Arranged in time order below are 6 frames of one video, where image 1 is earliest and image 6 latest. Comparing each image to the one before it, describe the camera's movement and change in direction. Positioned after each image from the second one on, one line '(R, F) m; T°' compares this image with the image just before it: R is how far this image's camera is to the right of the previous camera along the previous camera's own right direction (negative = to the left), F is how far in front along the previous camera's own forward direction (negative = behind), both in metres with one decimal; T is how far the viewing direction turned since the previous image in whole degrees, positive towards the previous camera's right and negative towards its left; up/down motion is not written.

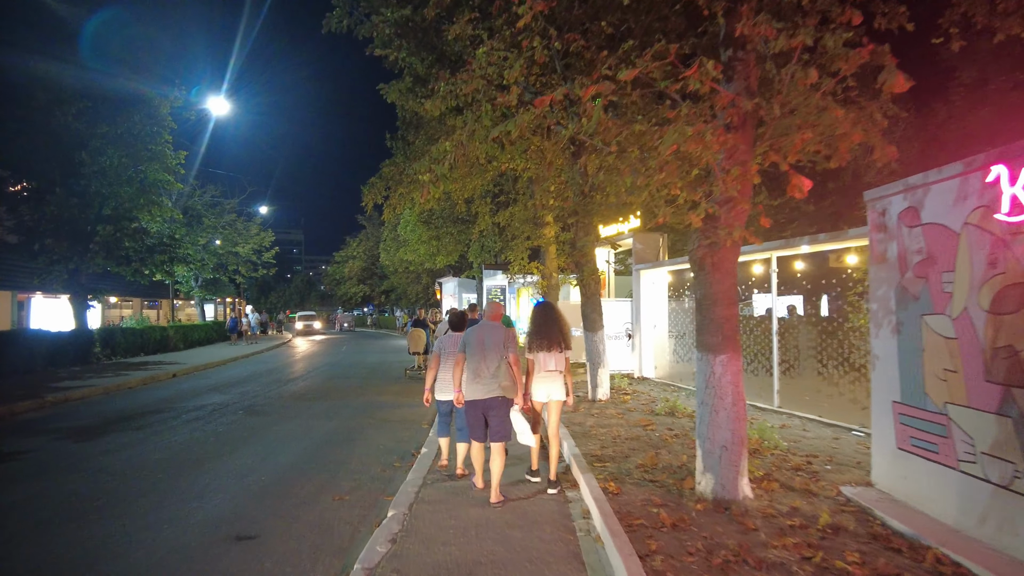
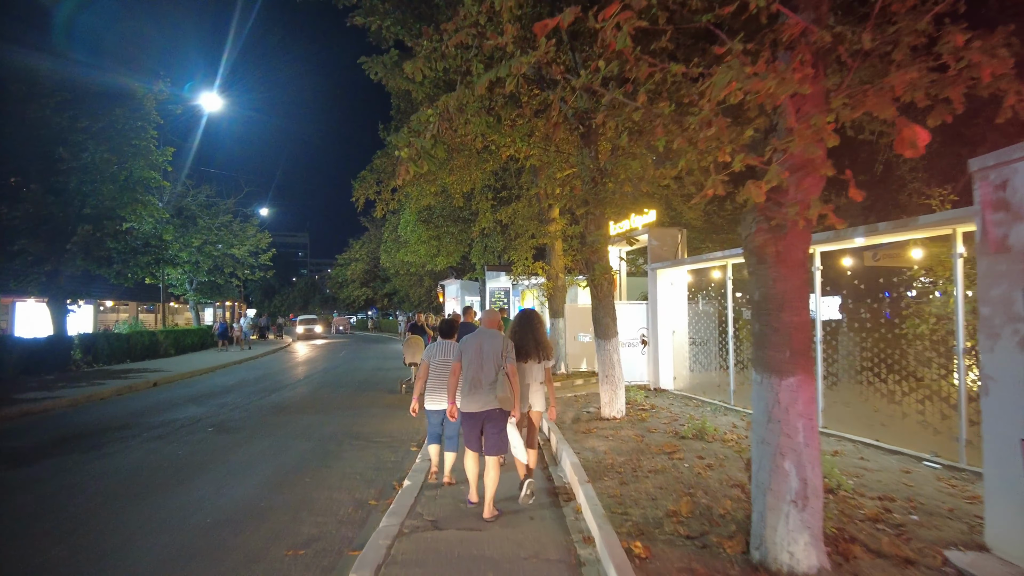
(+0.1, +1.4) m; -1°
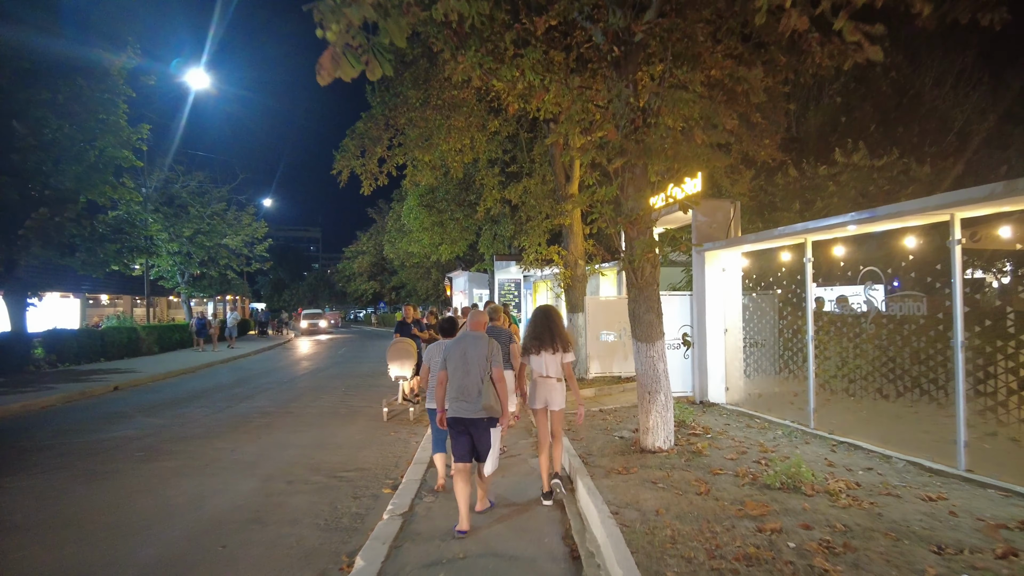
(+0.1, +2.5) m; -1°
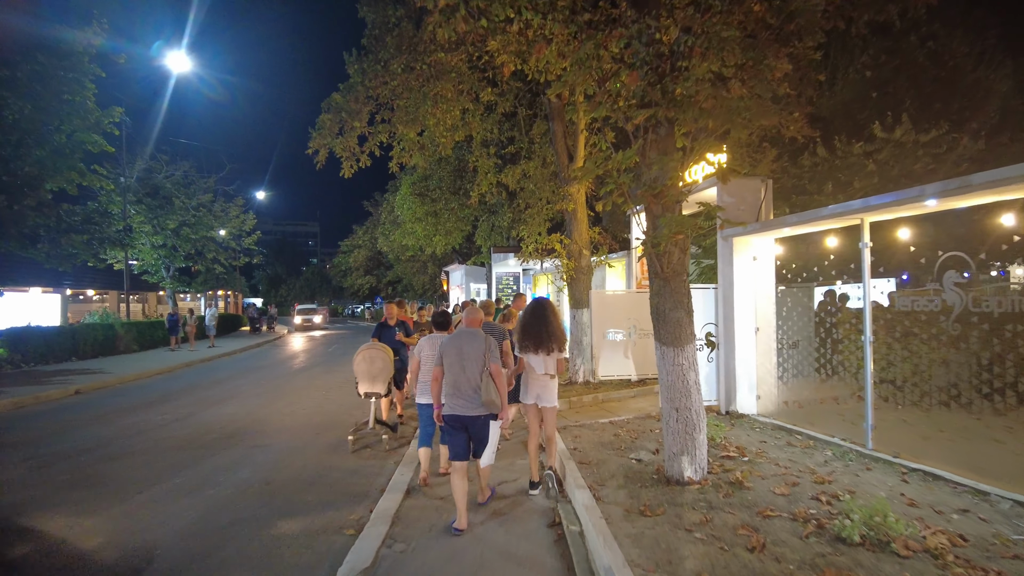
(+0.1, +1.4) m; 0°
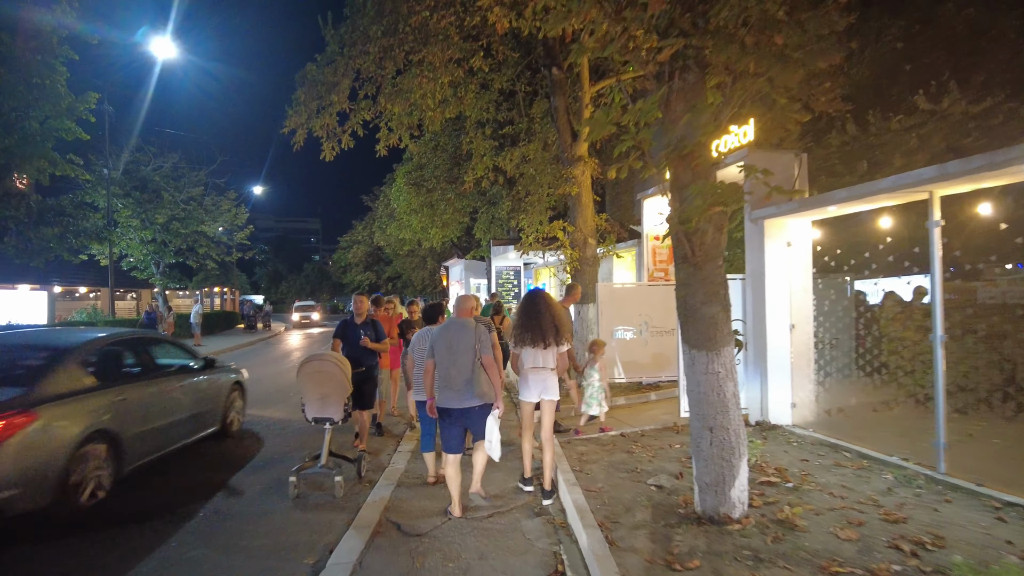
(+0.1, +1.2) m; 0°
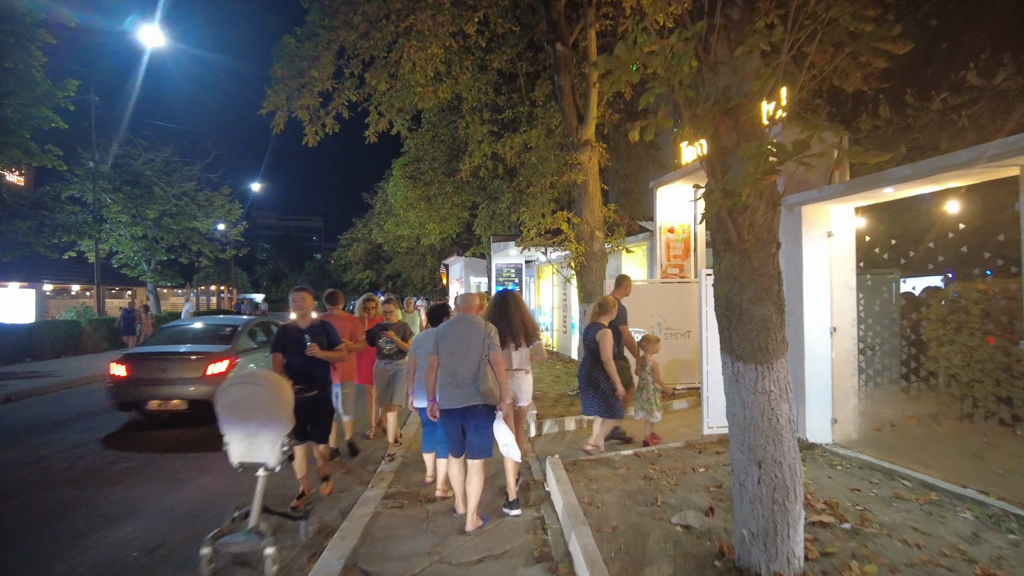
(+0.1, +1.0) m; 0°
